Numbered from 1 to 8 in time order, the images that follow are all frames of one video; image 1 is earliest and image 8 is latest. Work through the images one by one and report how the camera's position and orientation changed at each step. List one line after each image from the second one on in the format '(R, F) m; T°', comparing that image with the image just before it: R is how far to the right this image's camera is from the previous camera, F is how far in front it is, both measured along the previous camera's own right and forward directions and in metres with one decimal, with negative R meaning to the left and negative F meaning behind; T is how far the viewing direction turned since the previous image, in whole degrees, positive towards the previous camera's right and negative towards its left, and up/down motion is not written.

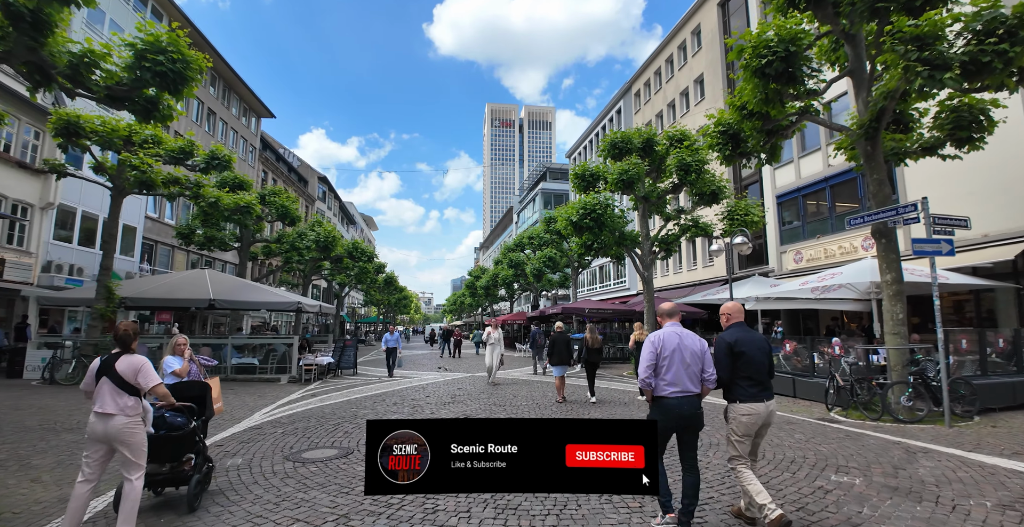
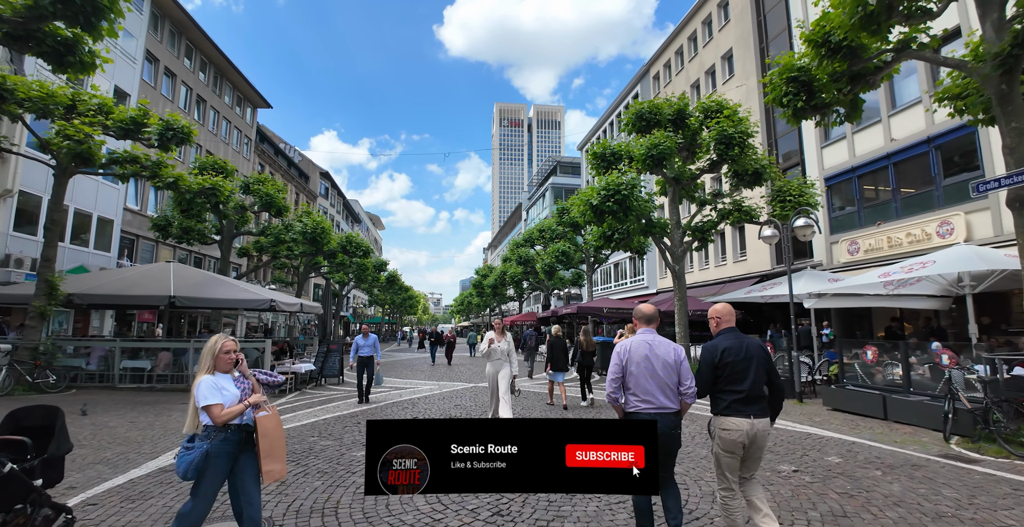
(0.0, +2.2) m; -1°
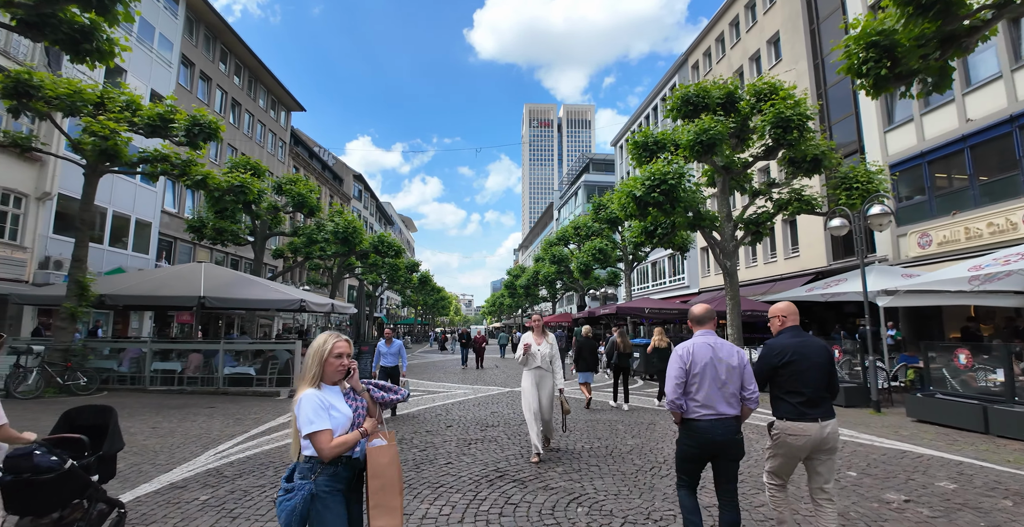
(-0.2, +0.8) m; -4°
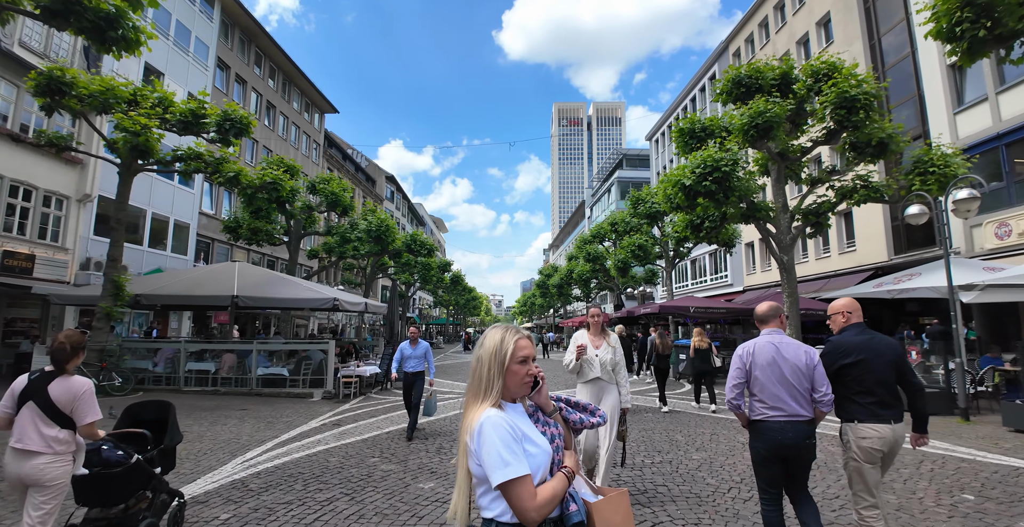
(-0.2, +0.6) m; -4°
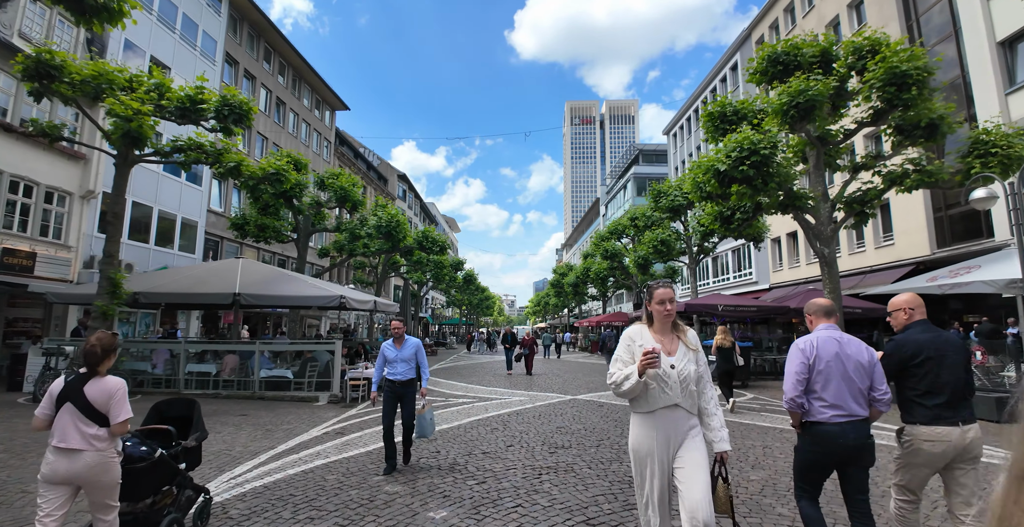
(-0.1, +0.8) m; -1°
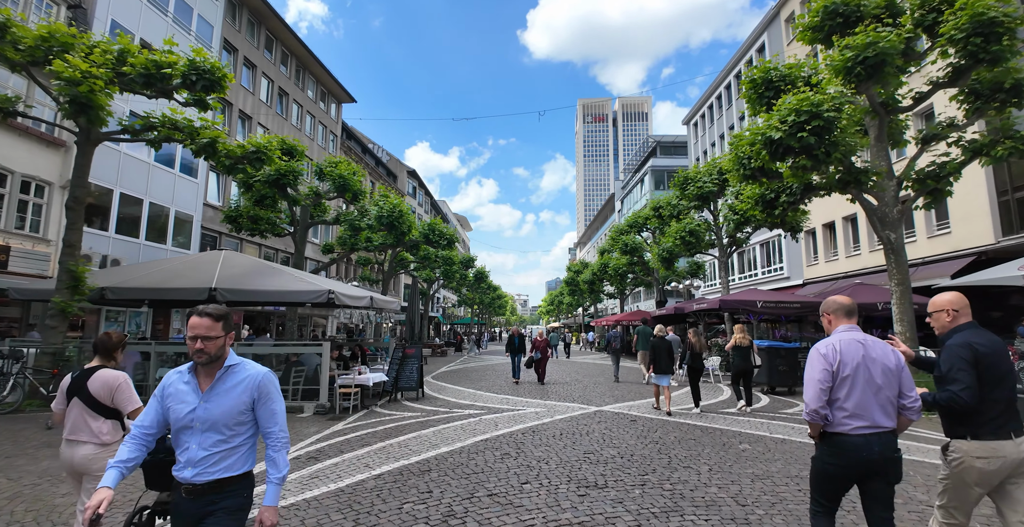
(0.0, +1.5) m; -2°
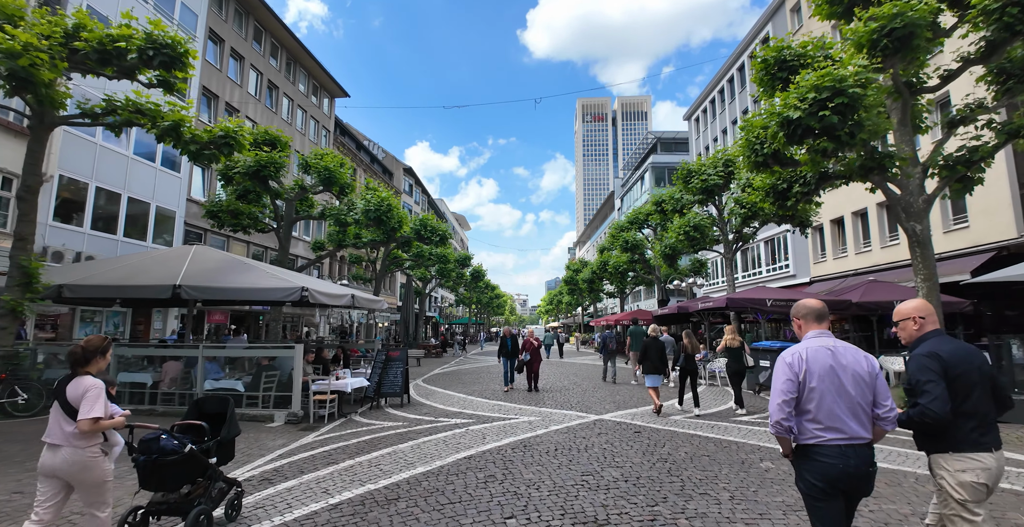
(+0.1, +0.8) m; 0°
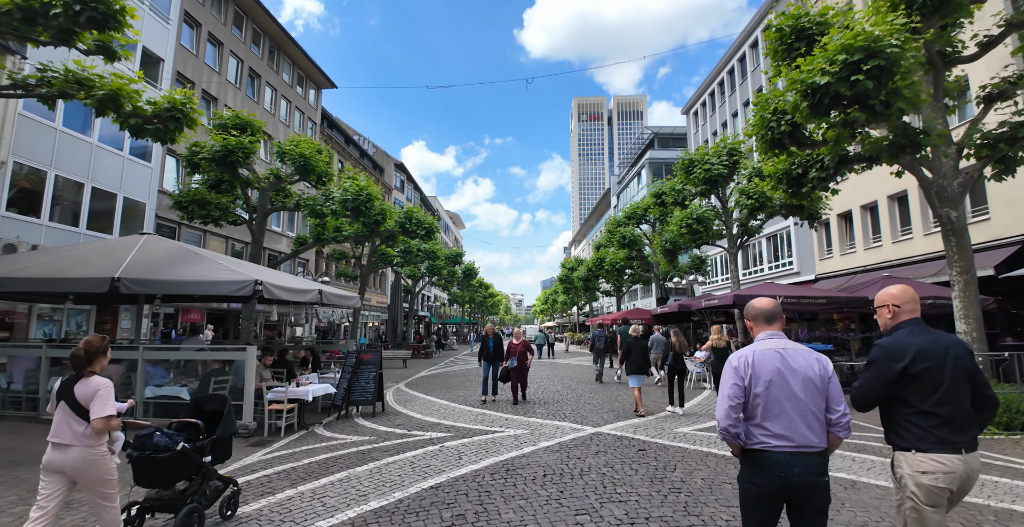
(+0.2, +1.0) m; 0°
